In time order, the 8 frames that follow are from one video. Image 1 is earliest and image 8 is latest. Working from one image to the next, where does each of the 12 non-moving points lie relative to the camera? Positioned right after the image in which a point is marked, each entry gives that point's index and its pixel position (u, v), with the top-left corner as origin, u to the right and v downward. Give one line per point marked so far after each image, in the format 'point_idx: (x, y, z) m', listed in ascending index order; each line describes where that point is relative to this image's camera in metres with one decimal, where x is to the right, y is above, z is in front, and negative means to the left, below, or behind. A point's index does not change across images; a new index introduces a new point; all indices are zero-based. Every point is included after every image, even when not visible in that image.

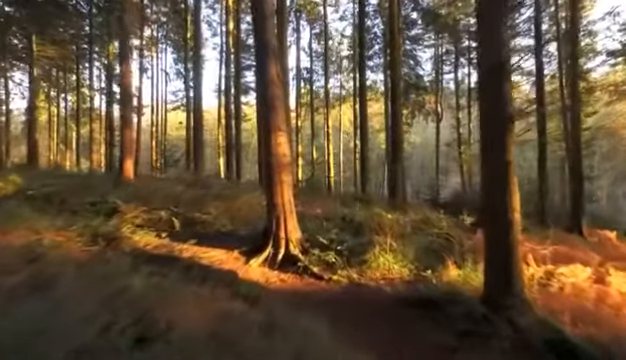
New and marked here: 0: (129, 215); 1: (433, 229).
0: (-3.1, -0.6, +13.2) m
1: (+2.4, -1.0, +15.5) m
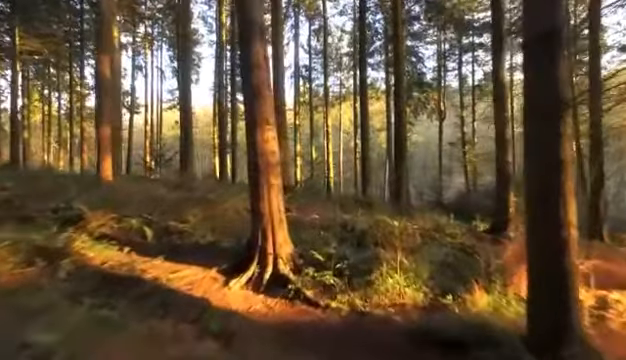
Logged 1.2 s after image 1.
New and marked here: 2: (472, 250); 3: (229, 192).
0: (-3.2, -0.6, +11.3) m
1: (+2.3, -1.0, +13.6) m
2: (+2.6, -1.2, +12.6) m
3: (-1.8, -0.2, +16.8) m
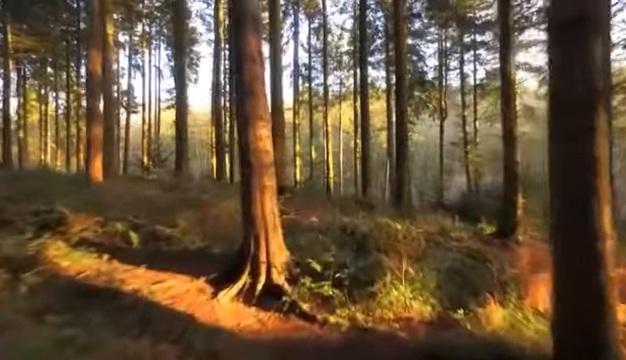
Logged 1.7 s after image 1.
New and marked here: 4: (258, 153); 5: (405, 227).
0: (-3.2, -0.7, +10.6) m
1: (+2.3, -1.1, +12.9) m
2: (+2.6, -1.2, +11.9) m
3: (-1.8, -0.3, +16.0) m
4: (-0.6, +0.3, +8.5) m
5: (+1.6, -0.8, +13.4) m
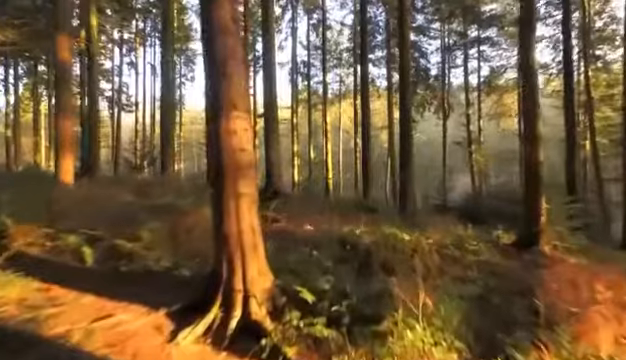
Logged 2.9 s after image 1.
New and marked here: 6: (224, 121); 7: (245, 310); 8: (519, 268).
0: (-3.3, -0.7, +8.7) m
1: (+2.2, -1.1, +11.0) m
2: (+2.5, -1.2, +10.0) m
3: (-1.9, -0.3, +14.1) m
4: (-0.7, +0.3, +6.7) m
5: (+1.5, -0.9, +11.5) m
6: (-0.8, +0.5, +6.7) m
7: (-0.6, -1.1, +6.4) m
8: (+2.8, -1.2, +10.8) m
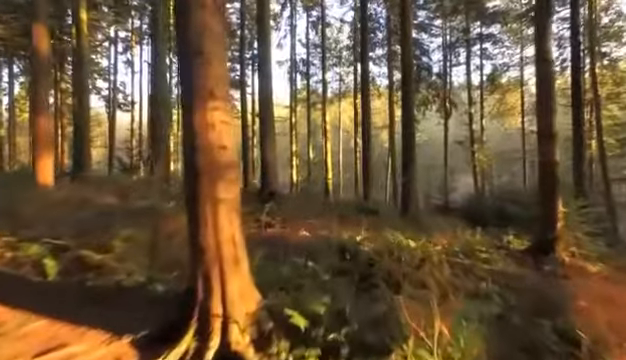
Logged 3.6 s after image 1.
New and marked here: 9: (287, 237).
0: (-3.3, -0.7, +7.6) m
1: (+2.1, -1.1, +10.0) m
2: (+2.5, -1.3, +8.9) m
3: (-2.0, -0.3, +13.1) m
4: (-0.7, +0.2, +5.6) m
5: (+1.4, -0.9, +10.4) m
6: (-0.8, +0.5, +5.6) m
7: (-0.6, -1.1, +5.4) m
8: (+2.8, -1.2, +9.7) m
9: (-0.4, -0.8, +11.2) m
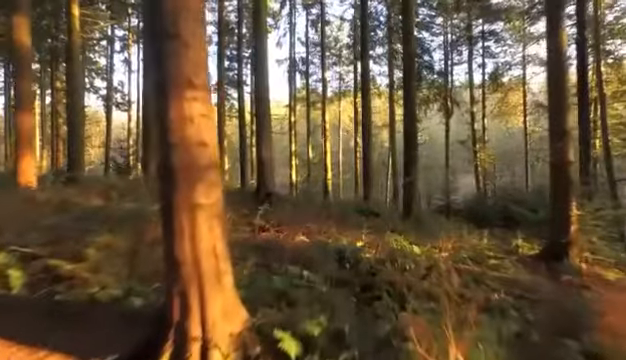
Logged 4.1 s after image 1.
0: (-3.4, -0.7, +6.9) m
1: (+2.1, -1.1, +9.2) m
2: (+2.4, -1.3, +8.2) m
3: (-2.0, -0.3, +12.3) m
4: (-0.8, +0.2, +4.9) m
5: (+1.4, -0.9, +9.7) m
6: (-0.8, +0.5, +4.9) m
7: (-0.6, -1.1, +4.6) m
8: (+2.8, -1.3, +9.0) m
9: (-0.4, -0.8, +10.5) m
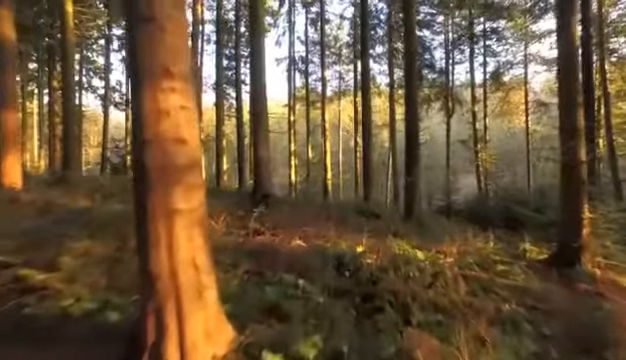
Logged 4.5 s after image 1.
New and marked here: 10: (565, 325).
0: (-3.4, -0.8, +6.3) m
1: (+2.0, -1.1, +8.6) m
2: (+2.4, -1.3, +7.6) m
3: (-2.0, -0.3, +11.7) m
4: (-0.8, +0.2, +4.3) m
5: (+1.3, -0.9, +9.1) m
6: (-0.9, +0.5, +4.3) m
7: (-0.7, -1.1, +4.0) m
8: (+2.7, -1.3, +8.4) m
9: (-0.4, -0.8, +9.9) m
10: (+2.4, -1.4, +7.5) m
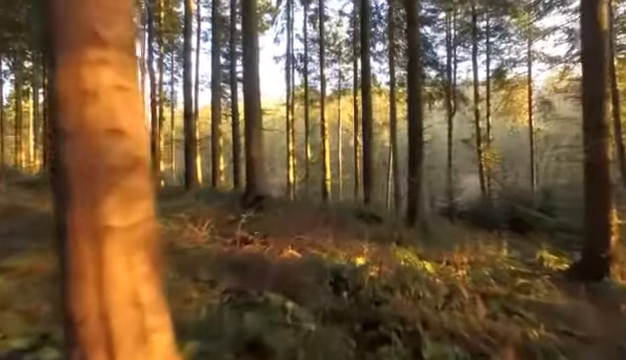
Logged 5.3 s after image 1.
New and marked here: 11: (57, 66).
0: (-3.5, -0.8, +5.1) m
1: (+2.0, -1.2, +7.4) m
2: (+2.3, -1.3, +6.4) m
3: (-2.1, -0.4, +10.5) m
4: (-0.9, +0.2, +3.1) m
5: (+1.3, -0.9, +7.9) m
6: (-0.9, +0.4, +3.1) m
7: (-0.7, -1.1, +2.8) m
8: (+2.7, -1.3, +7.2) m
9: (-0.5, -0.9, +8.7) m
10: (+2.3, -1.4, +6.3) m
11: (-1.0, +0.5, +3.1) m
